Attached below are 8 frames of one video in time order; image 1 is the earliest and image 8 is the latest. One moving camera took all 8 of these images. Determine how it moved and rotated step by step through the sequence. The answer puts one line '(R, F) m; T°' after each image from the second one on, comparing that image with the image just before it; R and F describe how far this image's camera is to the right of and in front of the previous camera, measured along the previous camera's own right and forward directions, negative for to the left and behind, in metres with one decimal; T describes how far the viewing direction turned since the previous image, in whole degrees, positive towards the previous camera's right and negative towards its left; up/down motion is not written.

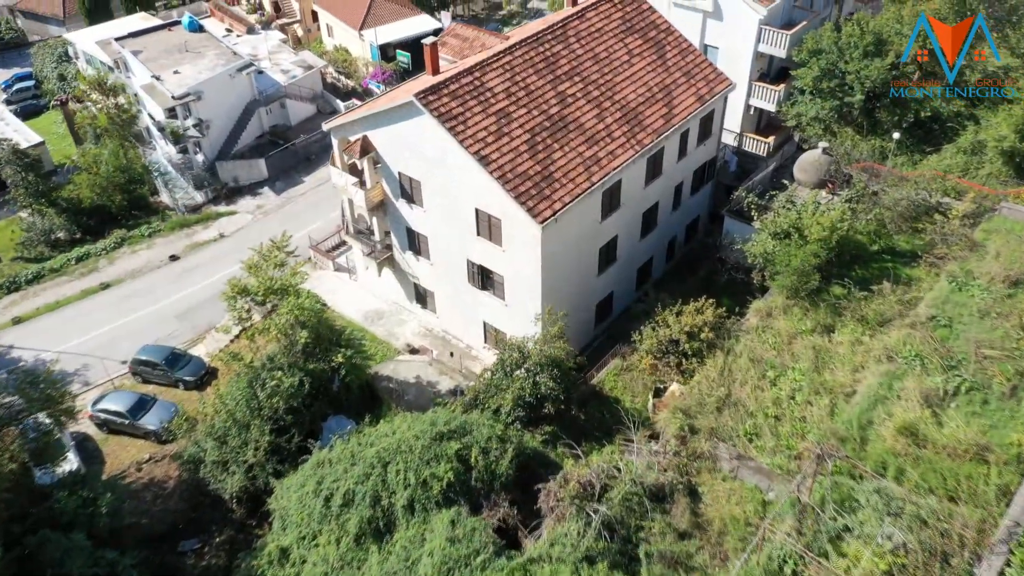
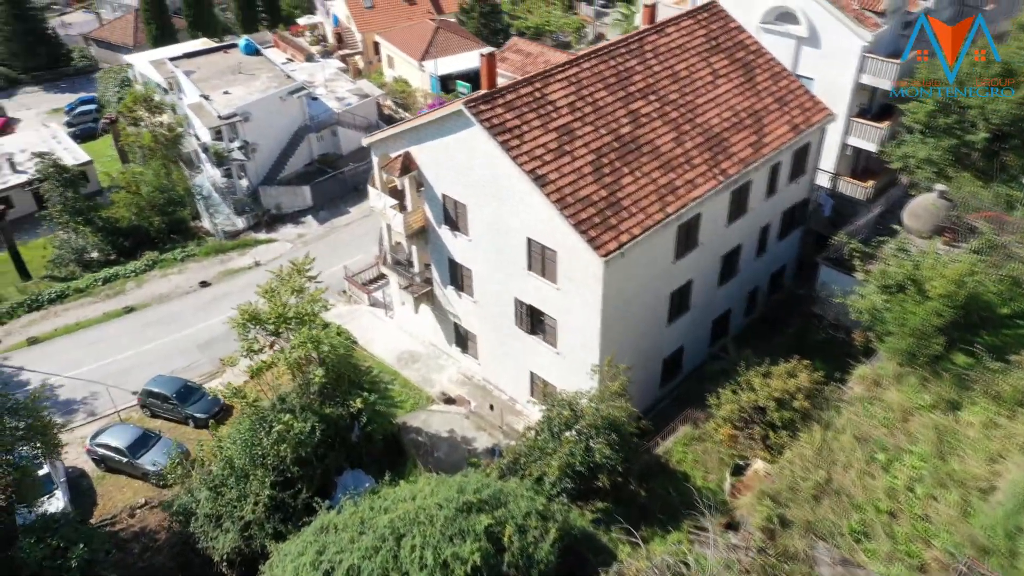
(0.0, +3.4) m; -4°
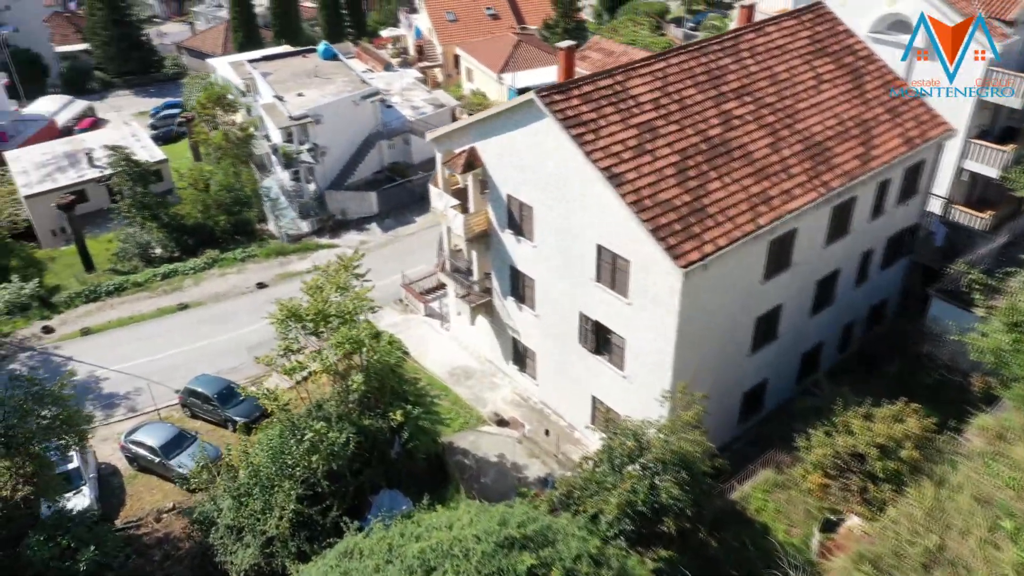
(+0.1, +2.0) m; -5°
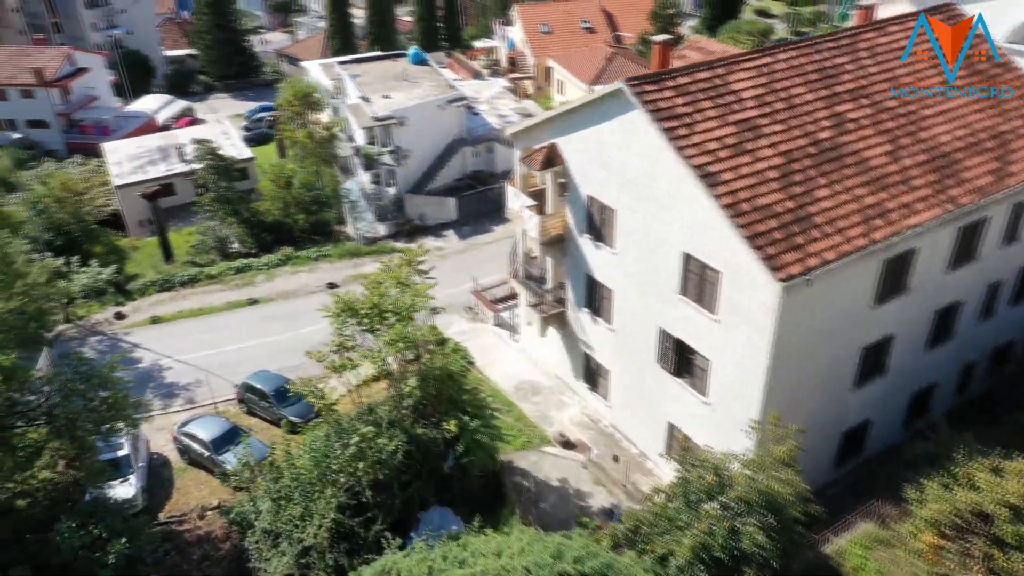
(+0.1, +1.6) m; -6°
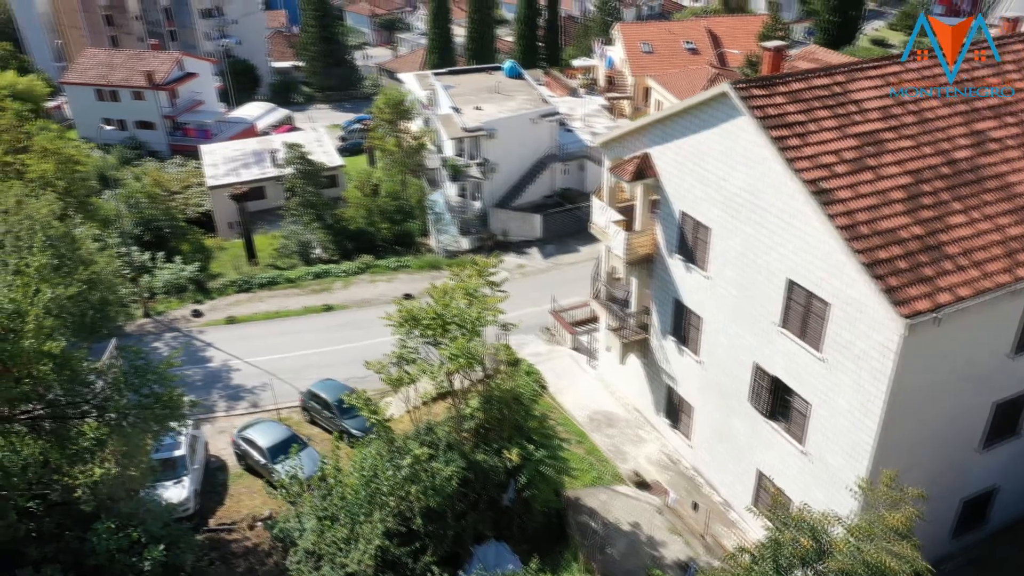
(+0.2, +1.5) m; -6°
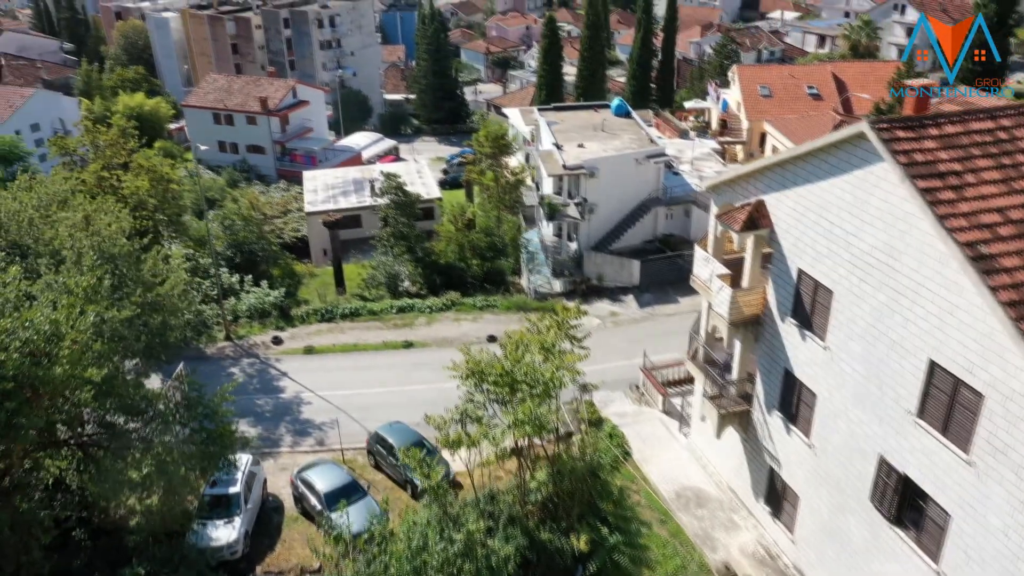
(+0.2, +1.8) m; -7°
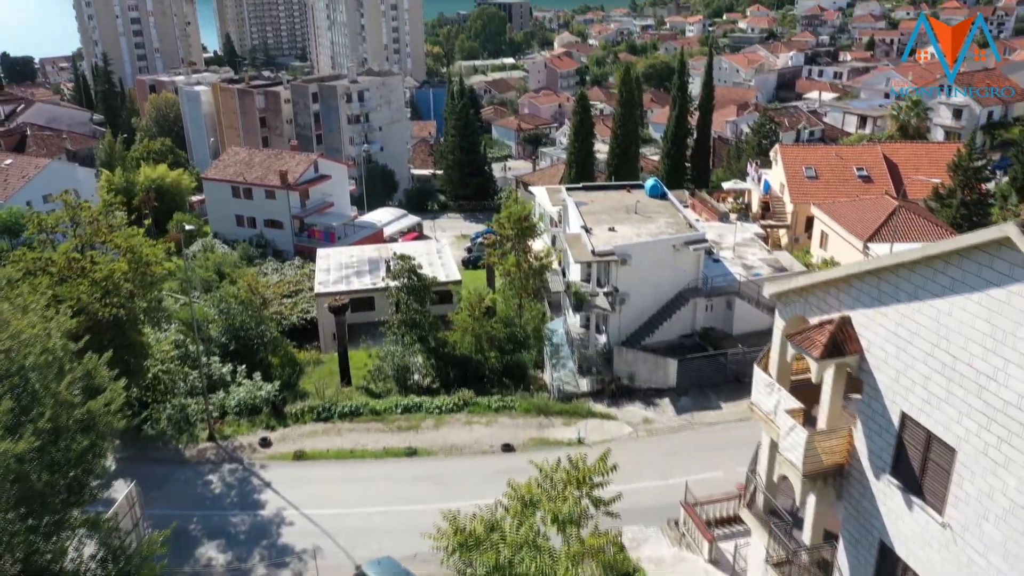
(+0.3, +3.3) m; -2°
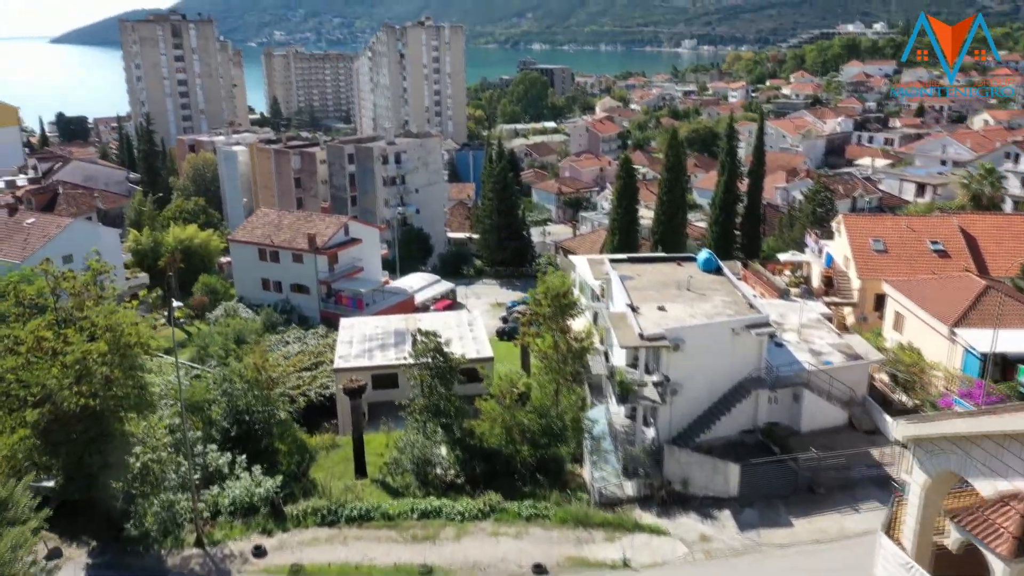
(0.0, +3.4) m; -3°
